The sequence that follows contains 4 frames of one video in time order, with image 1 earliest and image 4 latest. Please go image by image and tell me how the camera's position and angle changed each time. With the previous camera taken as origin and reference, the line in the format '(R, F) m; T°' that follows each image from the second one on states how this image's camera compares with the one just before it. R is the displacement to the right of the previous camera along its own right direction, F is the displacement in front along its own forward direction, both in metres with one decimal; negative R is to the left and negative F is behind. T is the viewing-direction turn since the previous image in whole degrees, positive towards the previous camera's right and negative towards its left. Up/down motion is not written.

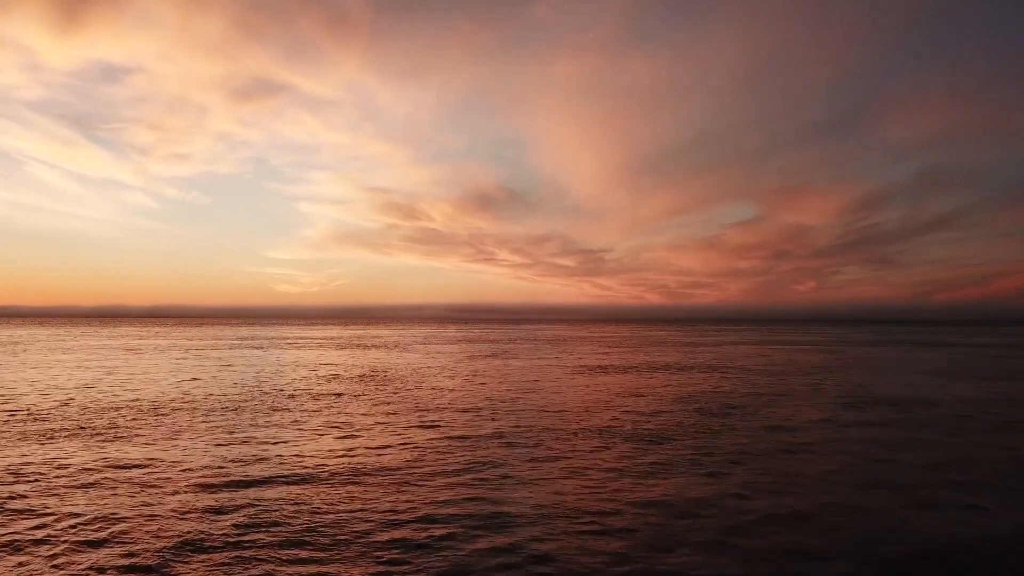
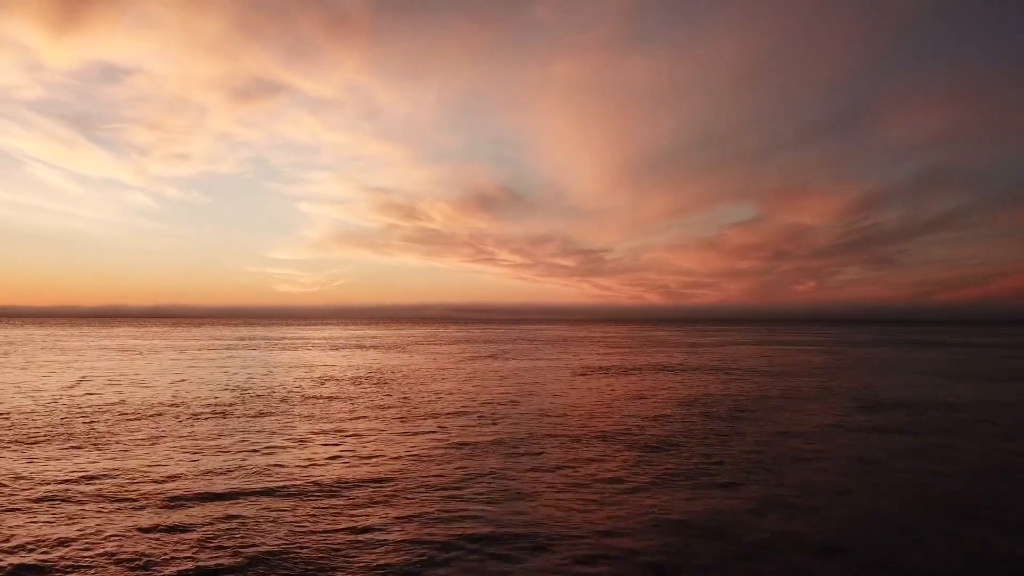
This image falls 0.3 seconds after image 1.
(0.0, +0.2) m; 0°
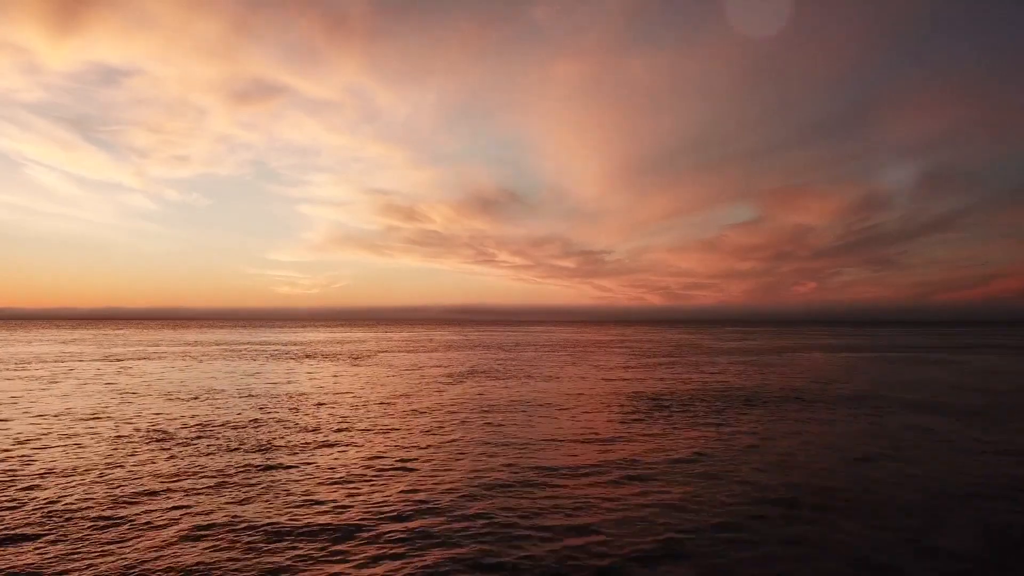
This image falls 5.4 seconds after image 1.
(-0.1, +4.6) m; 0°
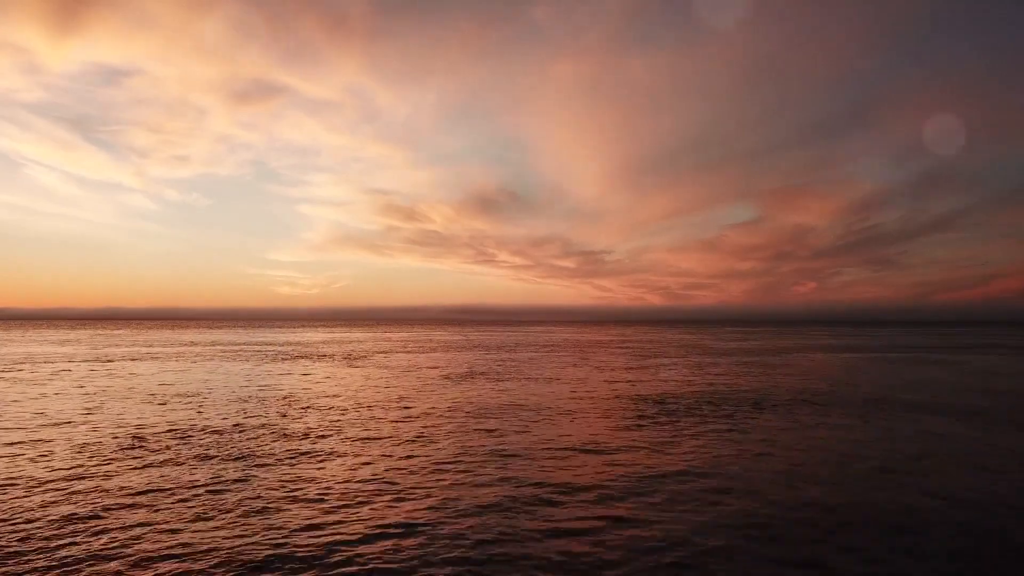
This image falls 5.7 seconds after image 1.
(0.0, +0.2) m; 0°
